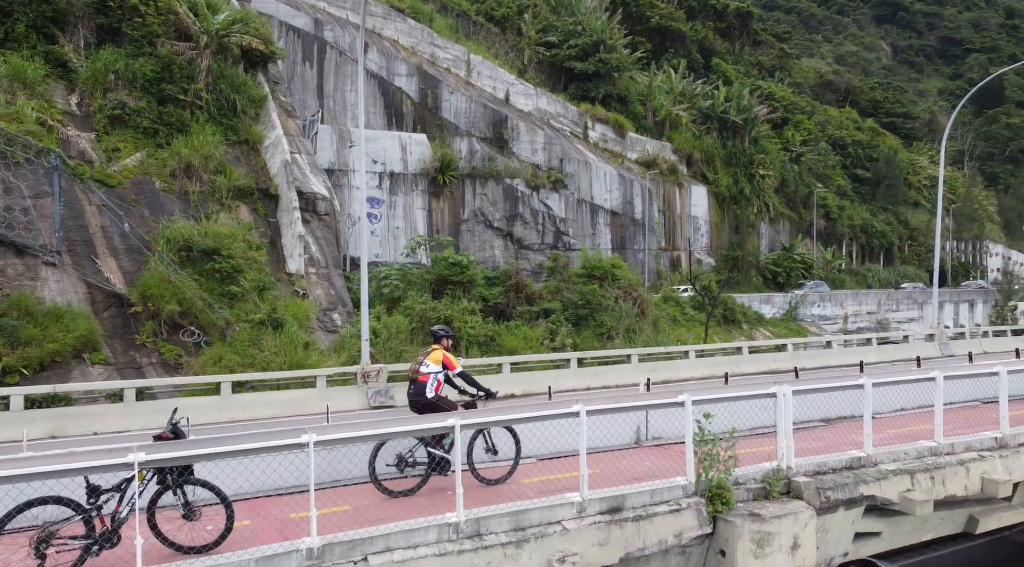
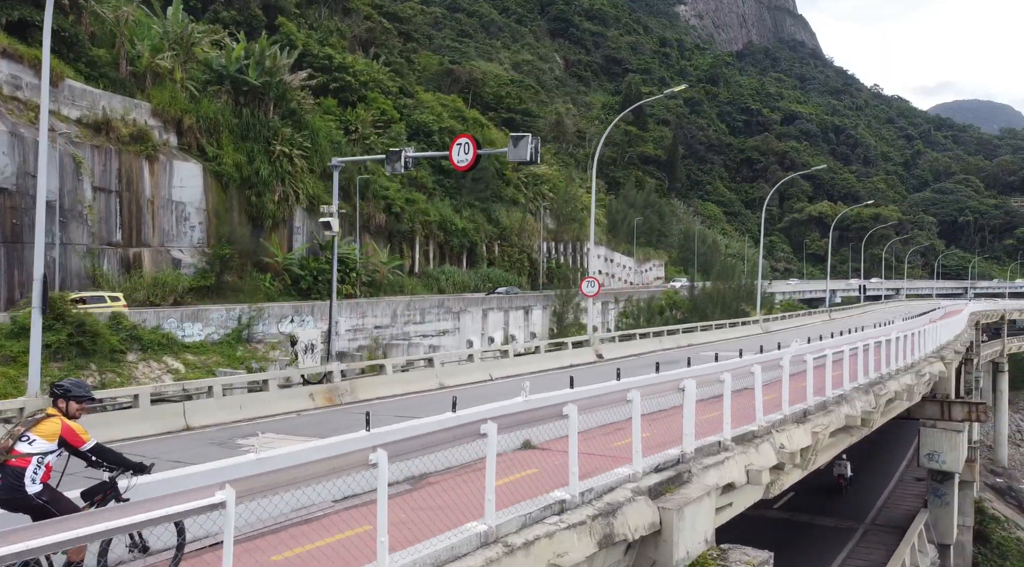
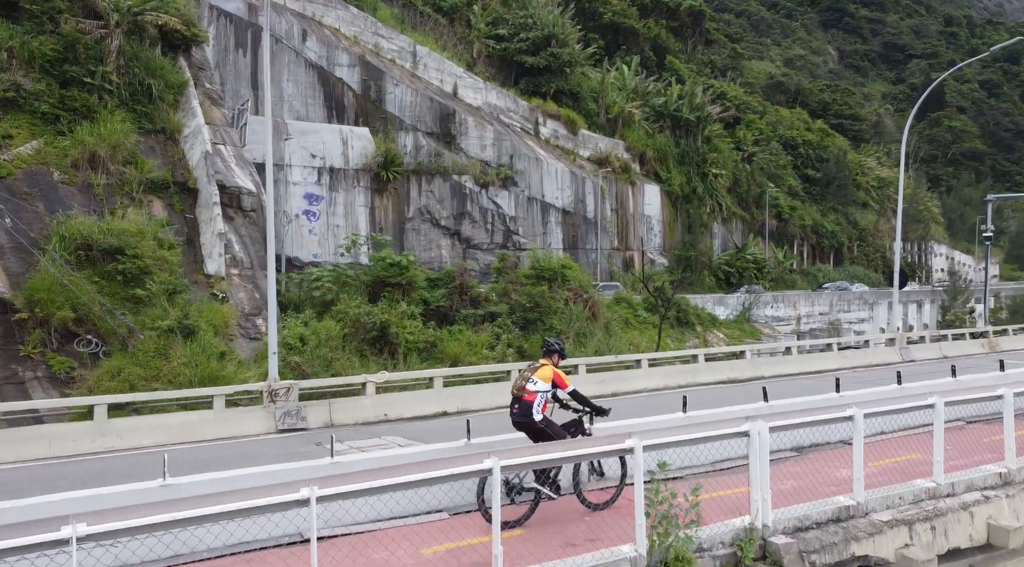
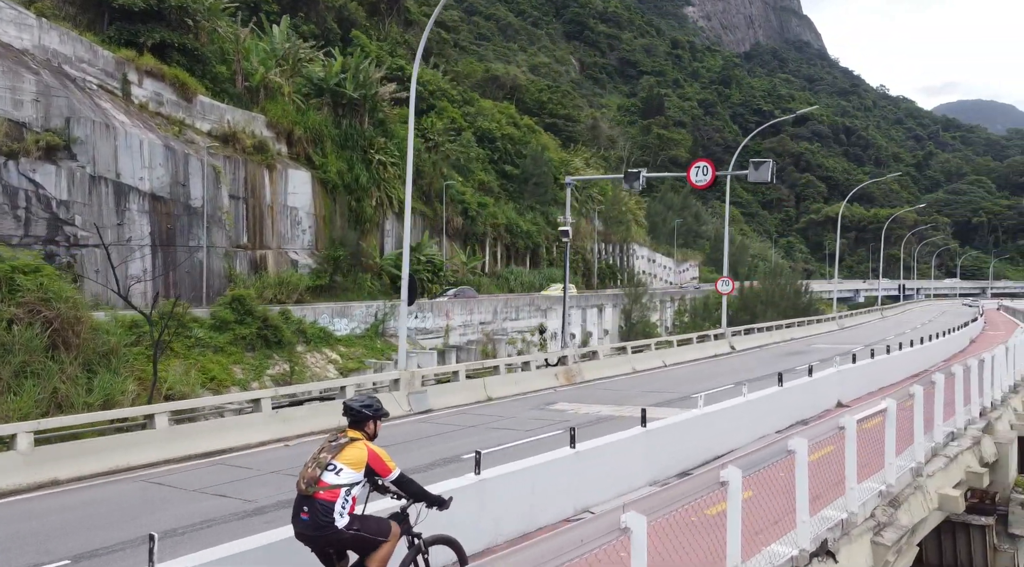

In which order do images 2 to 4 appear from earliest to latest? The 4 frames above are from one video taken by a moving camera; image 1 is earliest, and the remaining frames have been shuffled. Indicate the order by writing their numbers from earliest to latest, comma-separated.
3, 4, 2
